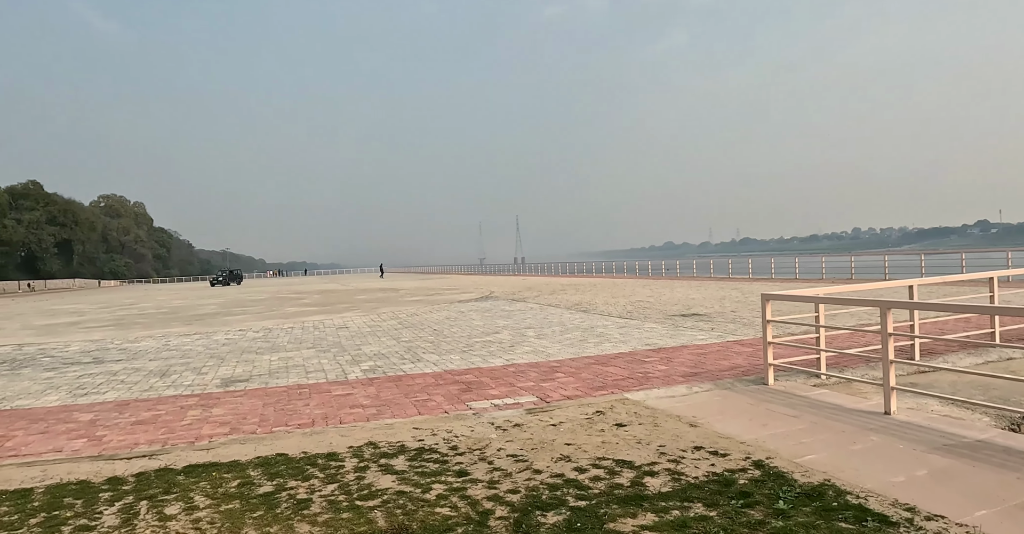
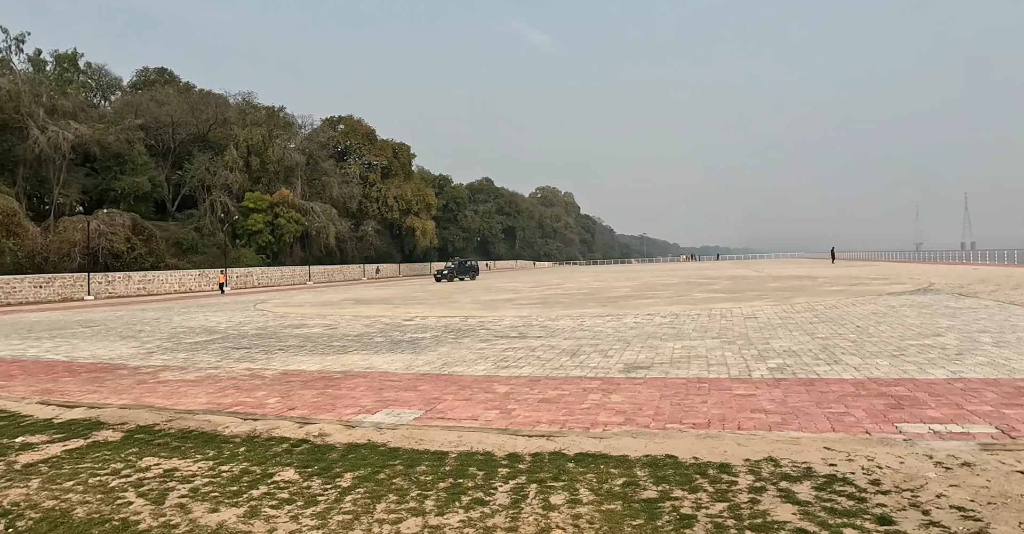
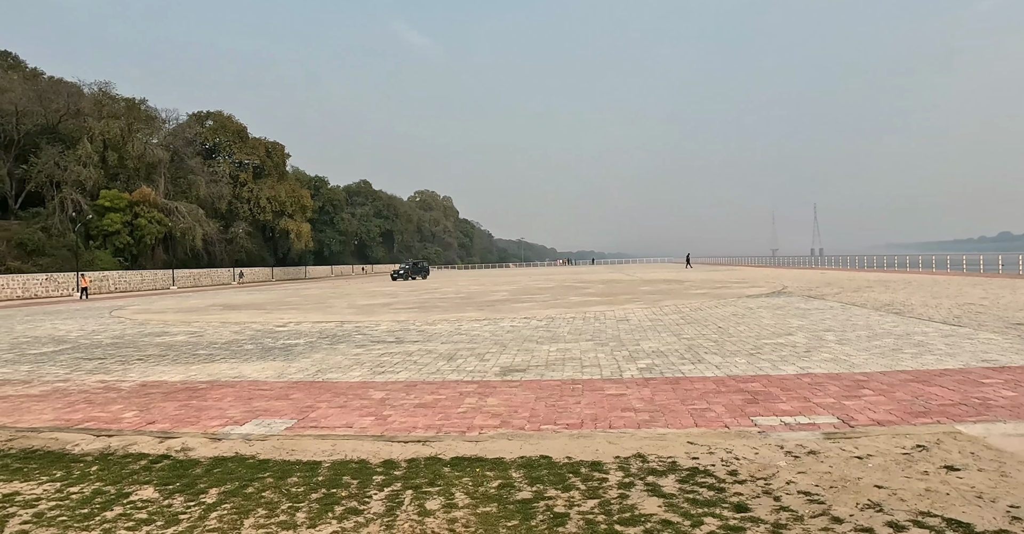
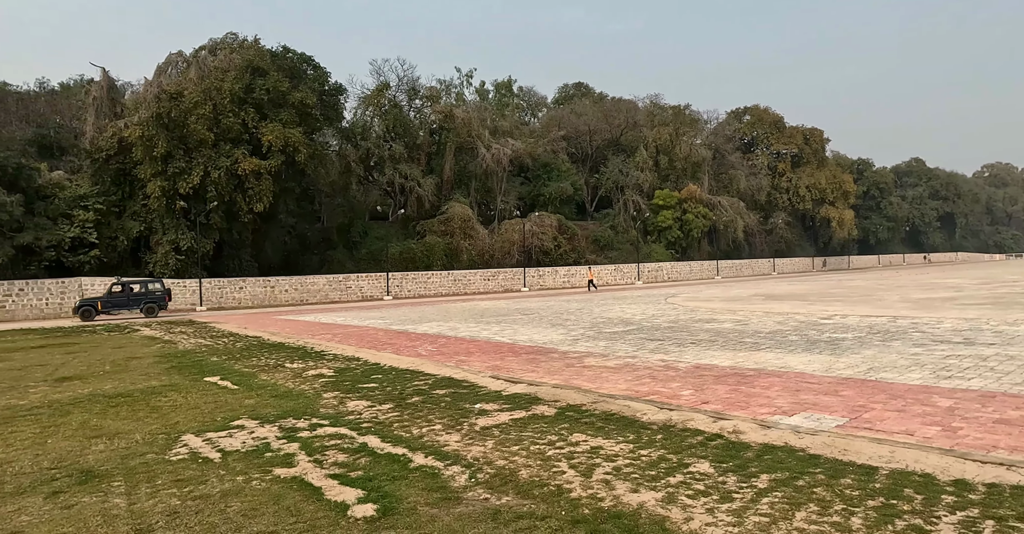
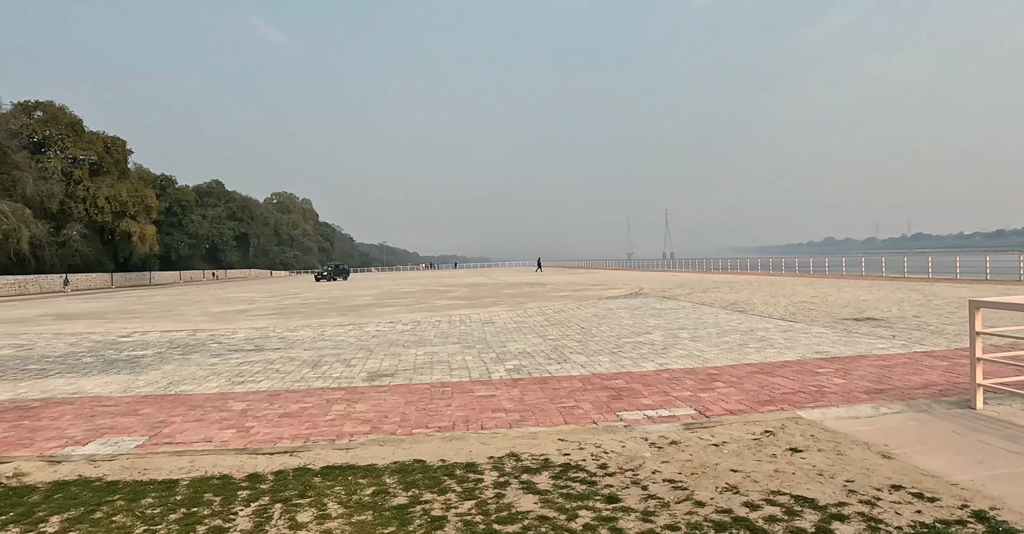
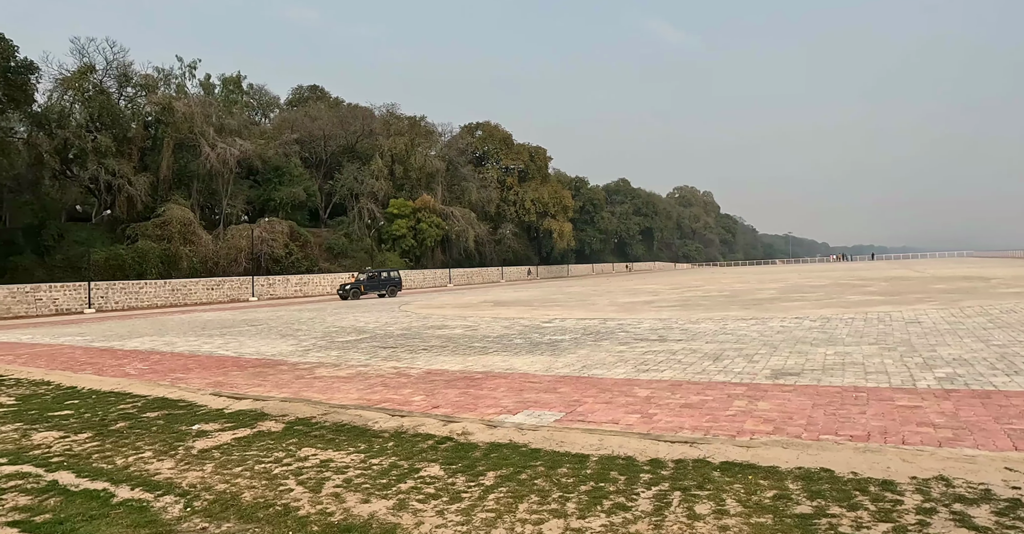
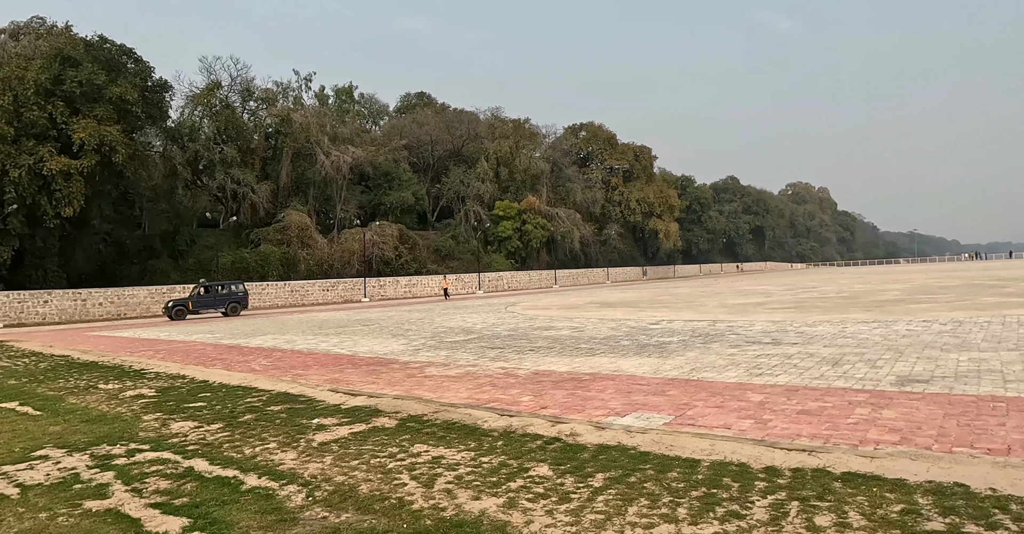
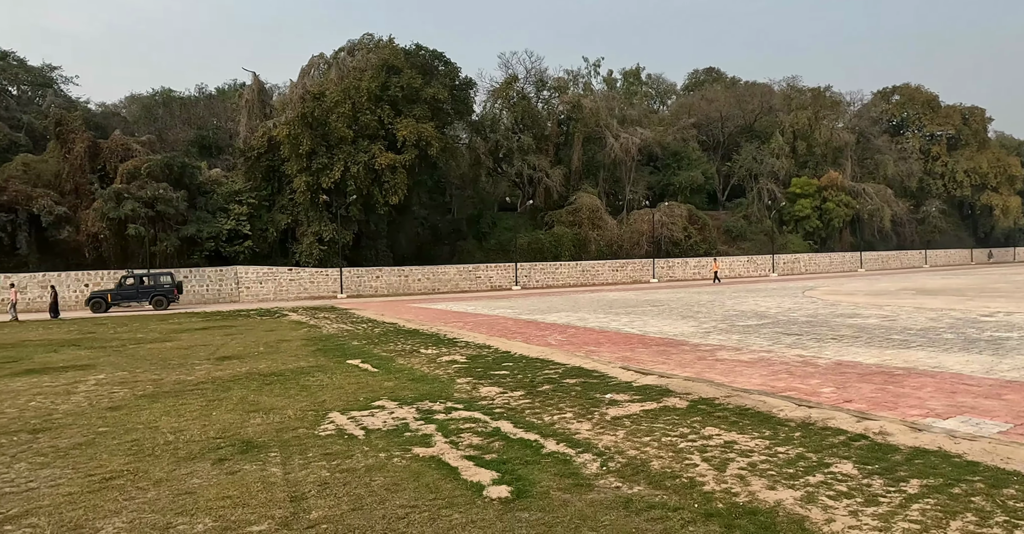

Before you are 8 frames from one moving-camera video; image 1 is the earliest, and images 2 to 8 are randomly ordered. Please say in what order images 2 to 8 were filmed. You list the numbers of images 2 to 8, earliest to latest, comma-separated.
5, 3, 2, 6, 7, 4, 8
